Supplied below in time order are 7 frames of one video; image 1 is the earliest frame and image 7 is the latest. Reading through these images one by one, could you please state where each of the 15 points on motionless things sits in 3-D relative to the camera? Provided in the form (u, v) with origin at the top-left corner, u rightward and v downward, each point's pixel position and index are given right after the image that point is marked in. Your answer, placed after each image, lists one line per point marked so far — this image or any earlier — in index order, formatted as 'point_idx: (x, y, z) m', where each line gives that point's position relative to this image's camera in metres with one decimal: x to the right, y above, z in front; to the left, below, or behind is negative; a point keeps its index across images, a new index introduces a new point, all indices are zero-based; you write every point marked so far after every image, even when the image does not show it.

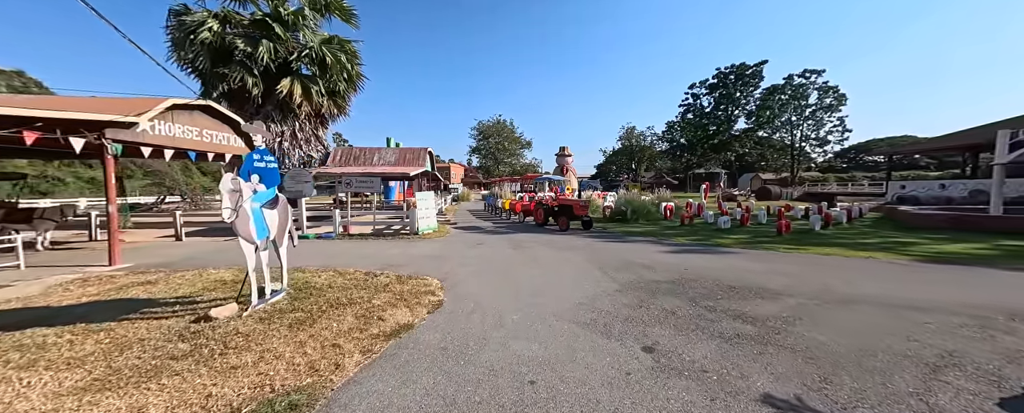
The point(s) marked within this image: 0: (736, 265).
0: (+4.0, -1.1, +6.0) m
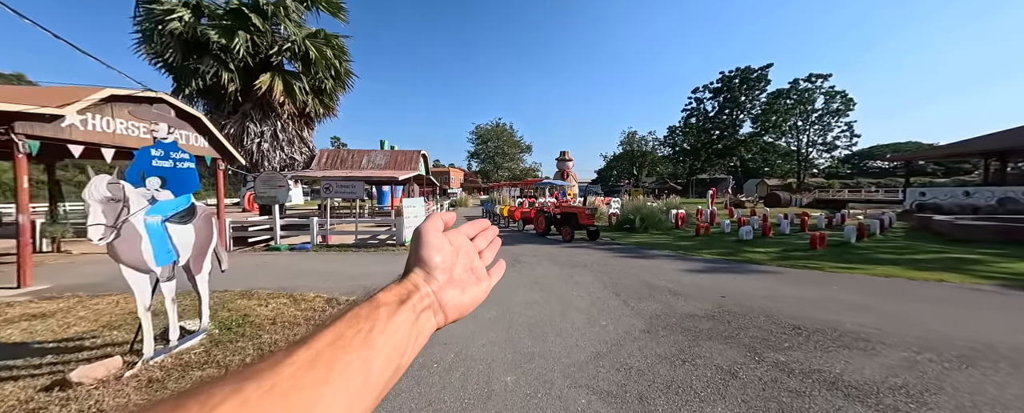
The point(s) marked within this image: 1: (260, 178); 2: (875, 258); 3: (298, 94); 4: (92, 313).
0: (+4.0, -1.2, +4.9) m
1: (-6.7, +0.7, +8.8) m
2: (+8.2, -1.2, +7.5) m
3: (-7.7, +4.1, +11.9) m
4: (-5.1, -1.3, +4.1) m
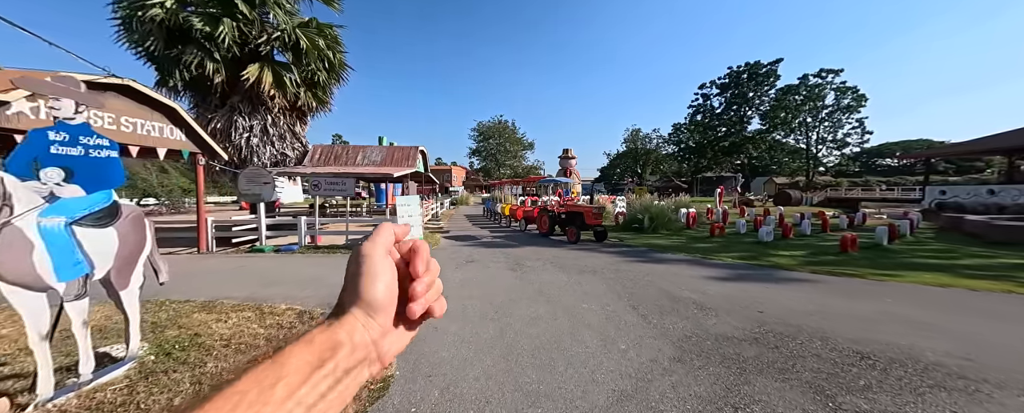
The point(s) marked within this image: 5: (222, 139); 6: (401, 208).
0: (+4.0, -1.2, +4.2) m
1: (-6.7, +0.8, +8.2) m
2: (+8.3, -1.2, +6.8) m
3: (-7.6, +4.1, +11.3) m
4: (-5.1, -1.3, +3.5) m
5: (-9.6, +2.2, +11.0) m
6: (-3.0, -0.1, +8.9) m
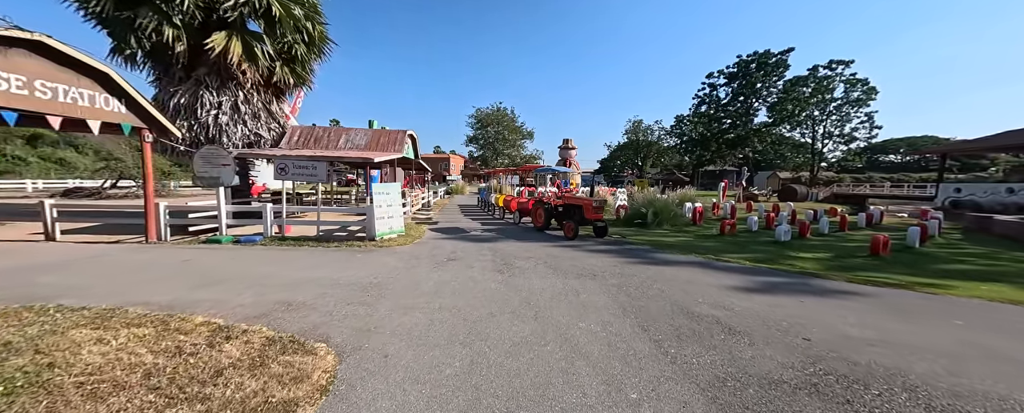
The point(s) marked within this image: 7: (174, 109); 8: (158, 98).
0: (+3.8, -1.2, +3.3) m
1: (-6.8, +1.1, +7.2) m
2: (+8.1, -1.2, +6.0) m
3: (-7.8, +4.6, +10.2) m
4: (-5.3, -1.1, +2.6) m
5: (-9.8, +2.7, +10.0) m
6: (-3.2, +0.2, +8.0) m
7: (-10.1, +2.9, +9.9) m
8: (-10.6, +3.2, +9.9) m
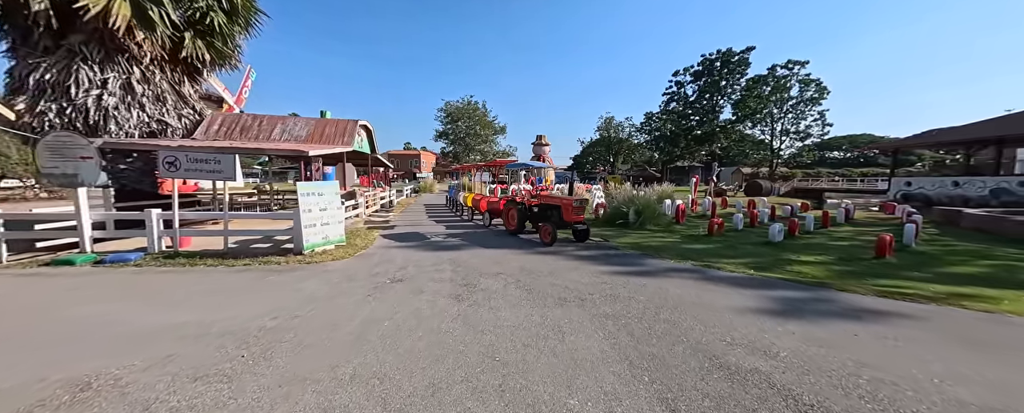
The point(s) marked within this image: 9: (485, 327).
0: (+3.4, -1.3, +2.3) m
1: (-7.5, +1.0, +5.3) m
2: (+7.5, -1.2, +5.3) m
3: (-8.7, +4.4, +8.2) m
4: (-5.6, -1.3, +0.8) m
5: (-10.7, +2.6, +7.8) m
6: (-3.9, +0.1, +6.3) m
7: (-10.9, +2.8, +7.6) m
8: (-11.5, +3.1, +7.7) m
9: (-0.3, -1.2, +3.4) m
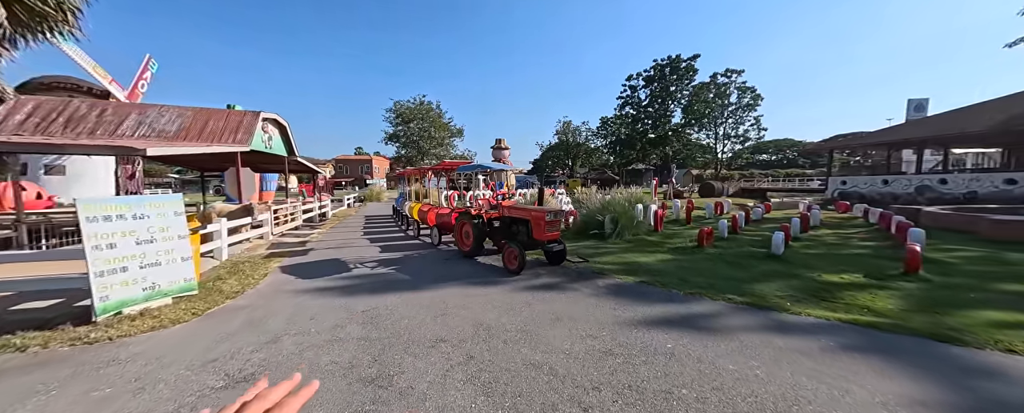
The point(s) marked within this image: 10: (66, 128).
0: (+3.3, -1.4, +0.6) m
1: (-8.0, +0.6, +2.4) m
2: (+6.9, -1.2, +4.1) m
3: (-9.6, +3.9, +5.1) m
4: (-5.5, -1.6, -1.9) m
5: (-11.5, +2.0, +4.5) m
6: (-4.5, -0.2, +3.8) m
7: (-11.7, +2.2, +4.3) m
8: (-12.3, +2.5, +4.2) m
9: (-0.6, -1.4, +1.3) m
10: (-9.5, +1.7, +7.1) m
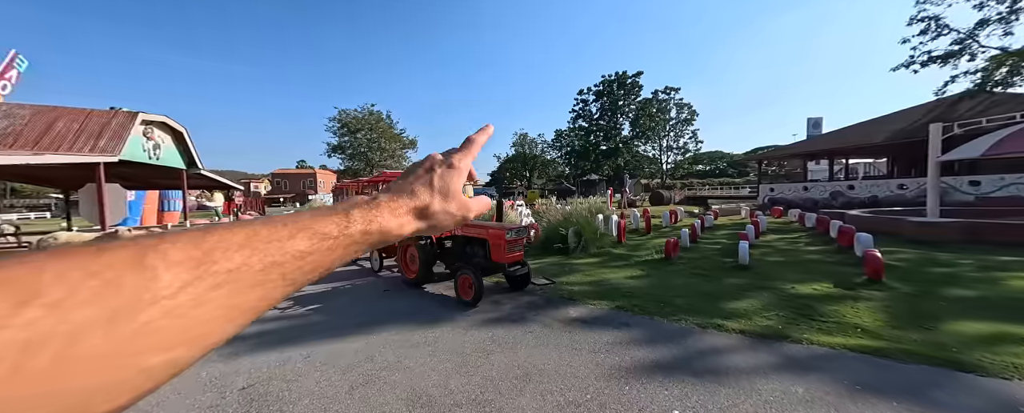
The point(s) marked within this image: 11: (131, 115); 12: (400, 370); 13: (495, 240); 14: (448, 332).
0: (+3.3, -1.4, +0.1) m
1: (-8.2, +0.2, +0.3) m
2: (+6.4, -1.3, +4.0) m
3: (-10.2, +3.5, +3.0) m
4: (-5.1, -1.7, -3.6) m
5: (-12.0, +1.5, +2.0) m
6: (-4.9, -0.5, +2.2) m
7: (-12.2, +1.7, +1.8) m
8: (-12.8, +2.0, +1.7) m
9: (-0.6, -1.6, +0.2) m
10: (-10.3, +1.1, +4.9) m
11: (-7.9, +1.9, +6.9) m
12: (-1.1, -1.5, +3.1) m
13: (-0.3, -0.5, +5.2) m
14: (-0.9, -1.5, +4.1) m
